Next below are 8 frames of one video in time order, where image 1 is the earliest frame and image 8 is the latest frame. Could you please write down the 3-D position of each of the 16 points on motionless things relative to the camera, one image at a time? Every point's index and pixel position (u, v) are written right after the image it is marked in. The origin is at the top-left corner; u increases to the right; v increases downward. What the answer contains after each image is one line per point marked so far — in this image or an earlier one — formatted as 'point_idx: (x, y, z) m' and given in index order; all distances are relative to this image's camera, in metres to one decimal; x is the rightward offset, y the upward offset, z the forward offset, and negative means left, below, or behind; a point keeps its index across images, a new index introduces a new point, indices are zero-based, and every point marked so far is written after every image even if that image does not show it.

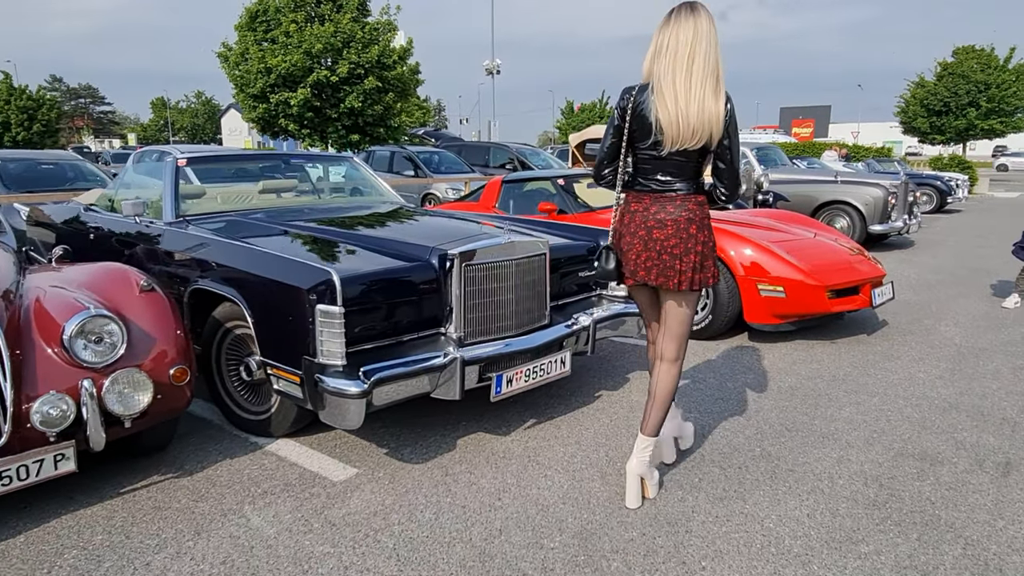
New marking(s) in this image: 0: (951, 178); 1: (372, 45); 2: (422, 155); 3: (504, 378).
0: (+11.7, +2.9, +18.3) m
1: (-2.7, +4.8, +13.5) m
2: (-2.2, +3.2, +16.6) m
3: (0.0, -0.4, +3.4) m
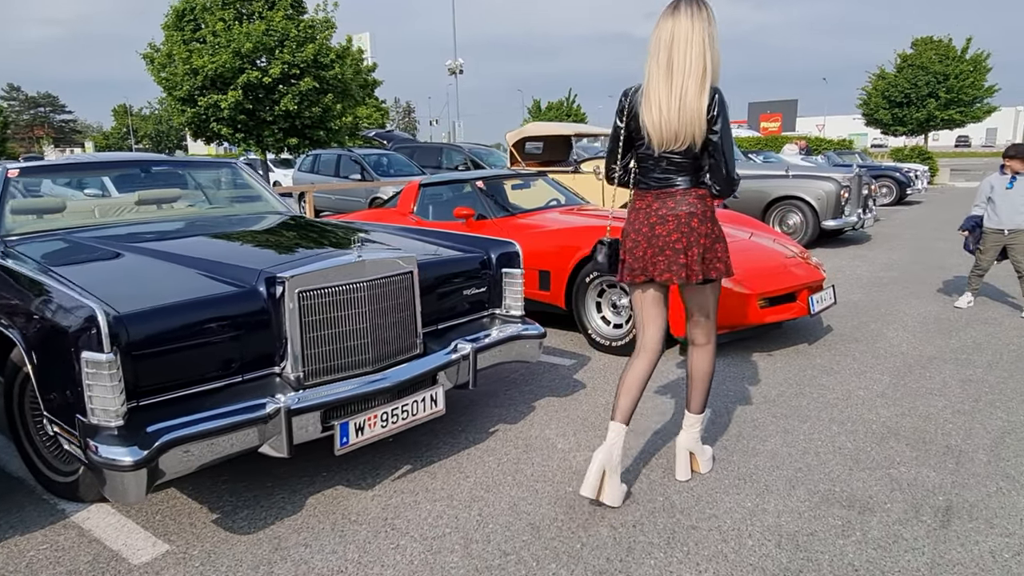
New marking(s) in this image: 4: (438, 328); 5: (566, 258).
0: (+10.5, +3.1, +18.1) m
1: (-3.8, +4.6, +12.8) m
2: (-3.3, +3.0, +16.0) m
3: (-0.6, -0.6, +2.8) m
4: (-0.4, -0.2, +3.5) m
5: (+0.4, +0.2, +5.2) m
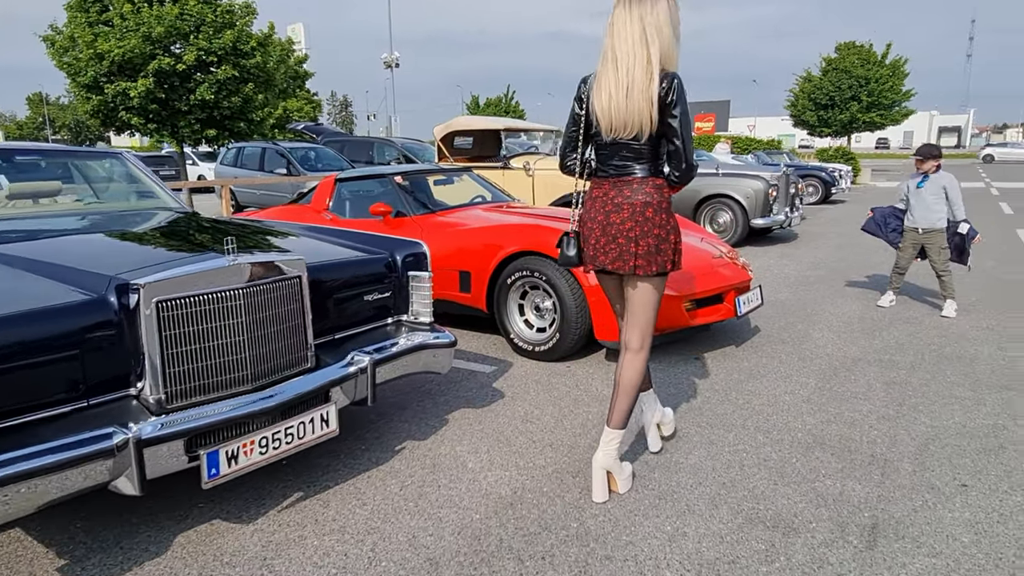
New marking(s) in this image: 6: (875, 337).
0: (+8.7, +3.2, +18.6) m
1: (-5.0, +4.6, +12.1) m
2: (-4.8, +3.0, +15.3) m
3: (-1.0, -0.6, +2.4) m
4: (-0.8, -0.2, +3.1) m
5: (-0.2, +0.2, +4.9) m
6: (+2.7, -0.4, +5.1) m
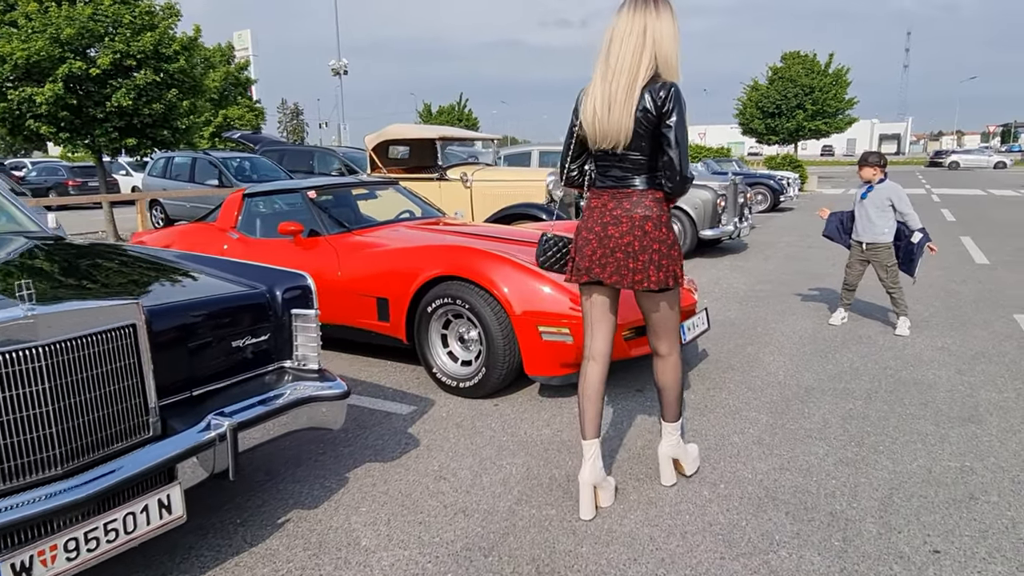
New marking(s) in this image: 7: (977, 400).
0: (+7.3, +3.0, +18.7) m
1: (-6.0, +4.2, +11.4) m
2: (-6.0, +2.7, +14.6) m
3: (-1.3, -0.8, +1.9) m
4: (-1.2, -0.4, +2.6) m
5: (-0.7, 0.0, +4.4) m
6: (+2.2, -0.5, +4.7) m
7: (+2.7, -0.6, +4.0) m
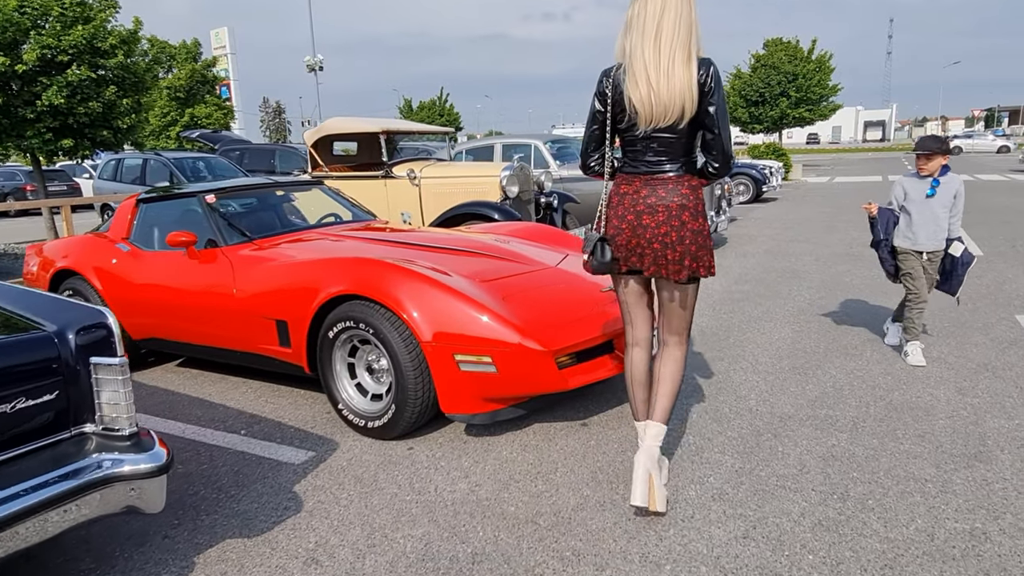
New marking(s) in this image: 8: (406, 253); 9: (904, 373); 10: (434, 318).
0: (+6.6, +3.2, +18.1) m
1: (-6.6, +4.0, +10.6) m
2: (-6.6, +2.5, +13.8) m
3: (-1.7, -0.9, +1.2) m
4: (-1.6, -0.5, +1.9) m
5: (-1.1, -0.1, +3.7) m
6: (+1.8, -0.5, +4.1) m
7: (+2.3, -0.7, +3.3) m
8: (-0.6, +0.2, +3.9) m
9: (+2.3, -0.5, +4.1) m
10: (-0.4, -0.1, +3.2) m
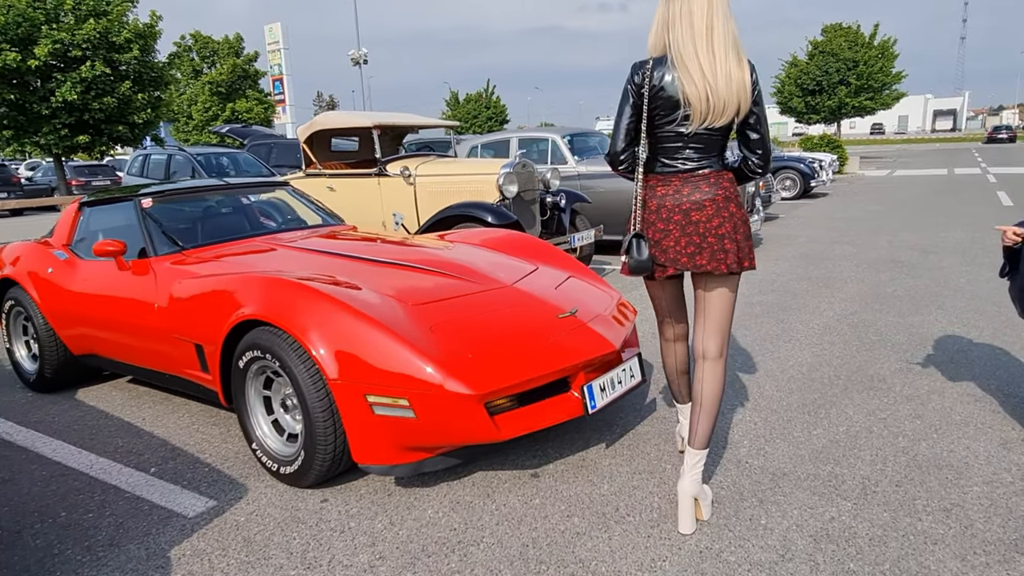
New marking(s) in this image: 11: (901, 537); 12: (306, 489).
0: (+7.5, +3.2, +16.9) m
1: (-6.3, +4.1, +10.4) m
2: (-6.1, +2.6, +13.7) m
3: (-2.2, -1.0, +0.8) m
4: (-2.0, -0.6, +1.4) m
5: (-1.4, -0.2, +3.2) m
6: (+1.5, -0.7, +3.4) m
7: (+2.0, -0.8, +2.6) m
8: (-0.8, +0.1, +3.4) m
9: (+2.1, -0.6, +3.4) m
10: (-0.7, -0.3, +2.7) m
11: (+1.4, -0.9, +2.4) m
12: (-0.9, -0.9, +3.0) m
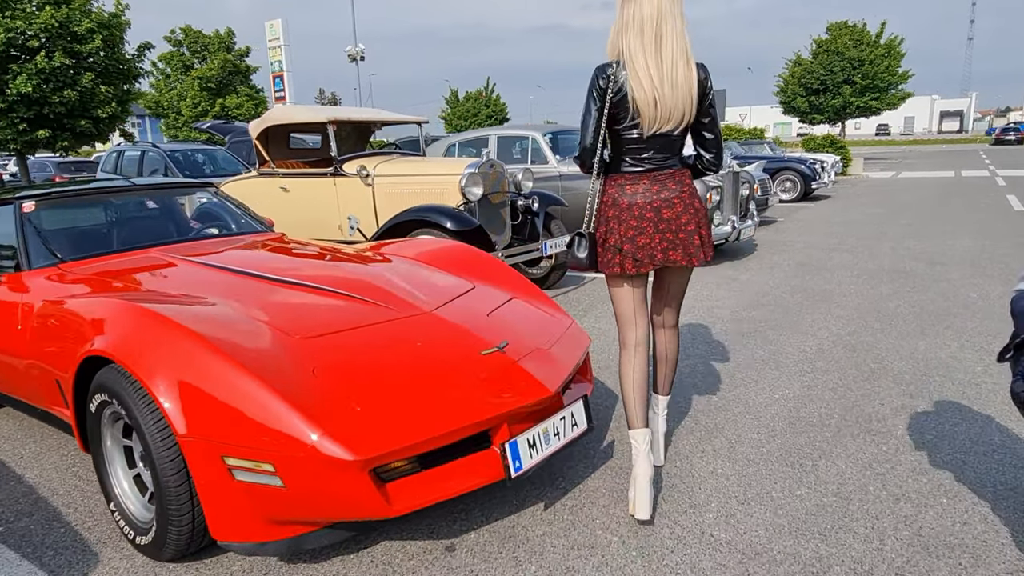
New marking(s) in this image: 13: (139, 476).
0: (+7.2, +3.0, +16.3) m
1: (-6.6, +4.0, +9.9) m
2: (-6.3, +2.5, +13.1) m
3: (-2.5, -1.1, +0.2) m
4: (-2.3, -0.7, +0.9) m
5: (-1.7, -0.3, +2.6) m
6: (+1.2, -0.8, +2.8) m
7: (+1.6, -0.9, +2.0) m
8: (-1.2, 0.0, +2.8) m
9: (+1.8, -0.8, +2.8) m
10: (-1.0, -0.4, +2.2) m
11: (+1.0, -1.0, +1.9) m
12: (-1.2, -1.0, +2.4) m
13: (-1.4, -0.7, +2.6) m
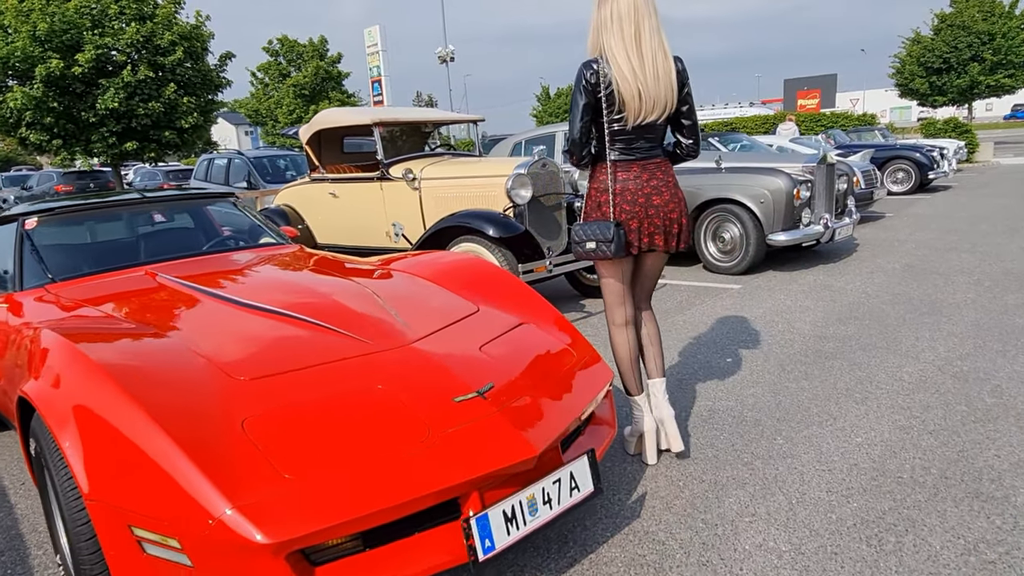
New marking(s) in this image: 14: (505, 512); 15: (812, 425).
0: (+9.1, +3.0, +14.7) m
1: (-5.6, +4.0, +10.3) m
2: (-4.8, +2.5, +13.4) m
3: (-2.9, -1.2, +0.1) m
4: (-2.6, -0.8, +0.8) m
5: (-1.7, -0.4, +2.4) m
6: (+1.2, -0.9, +2.2) m
7: (+1.5, -1.0, +1.3) m
8: (-1.2, -0.1, +2.5) m
9: (+1.8, -0.8, +2.1) m
10: (-1.1, -0.5, +1.8) m
11: (+0.9, -1.1, +1.2) m
12: (-1.3, -1.1, +2.1) m
13: (-1.4, -0.8, +2.3) m
14: (0.0, -0.6, +2.0) m
15: (+1.4, -0.7, +3.2) m
